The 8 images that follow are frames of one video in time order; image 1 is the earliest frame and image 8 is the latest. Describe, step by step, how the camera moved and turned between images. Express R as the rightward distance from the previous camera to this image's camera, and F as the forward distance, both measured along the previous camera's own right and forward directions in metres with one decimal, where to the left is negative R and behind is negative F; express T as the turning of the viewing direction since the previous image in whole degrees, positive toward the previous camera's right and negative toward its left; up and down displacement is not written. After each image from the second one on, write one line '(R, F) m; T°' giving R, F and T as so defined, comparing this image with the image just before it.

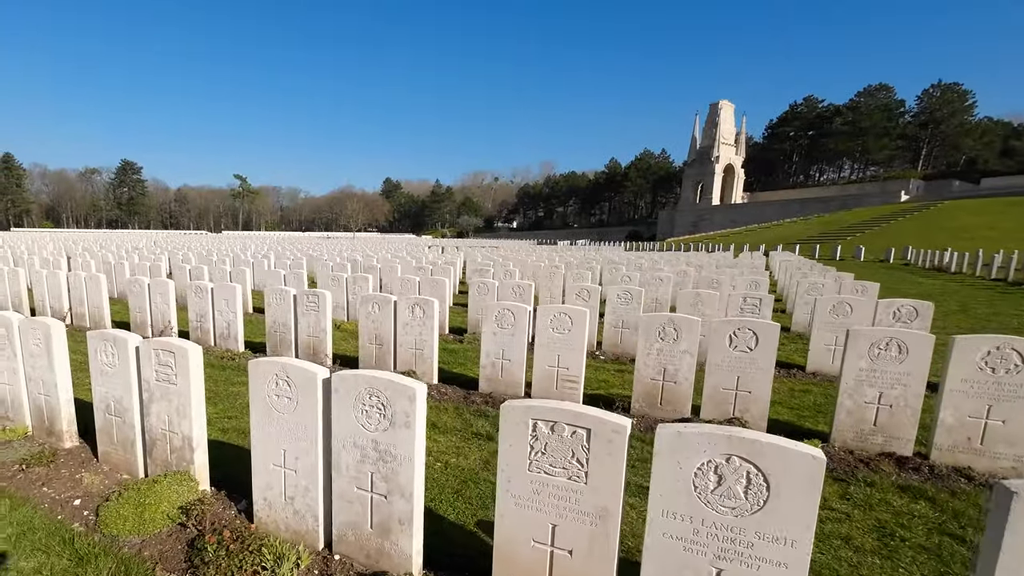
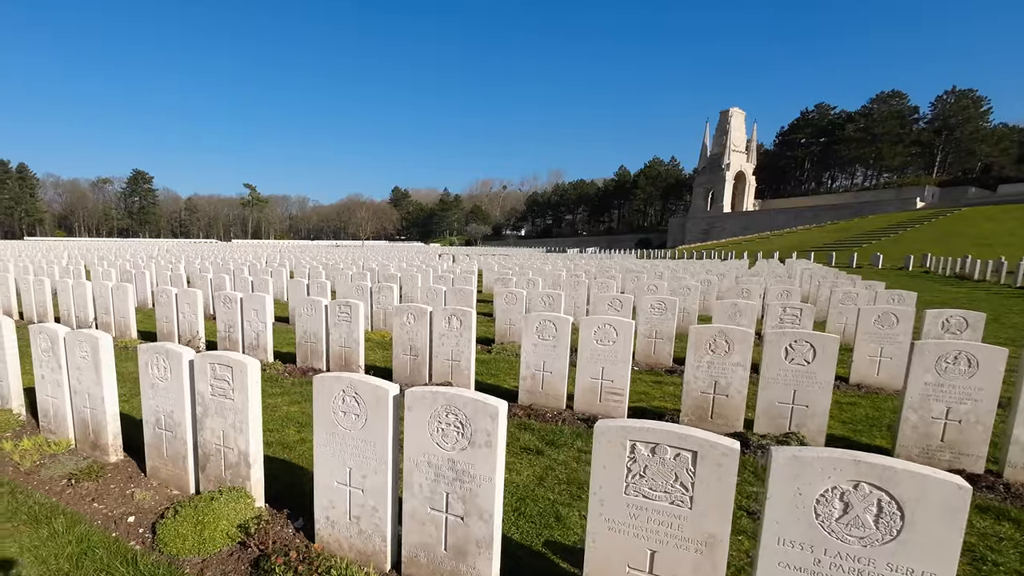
(-0.3, +0.1) m; -1°
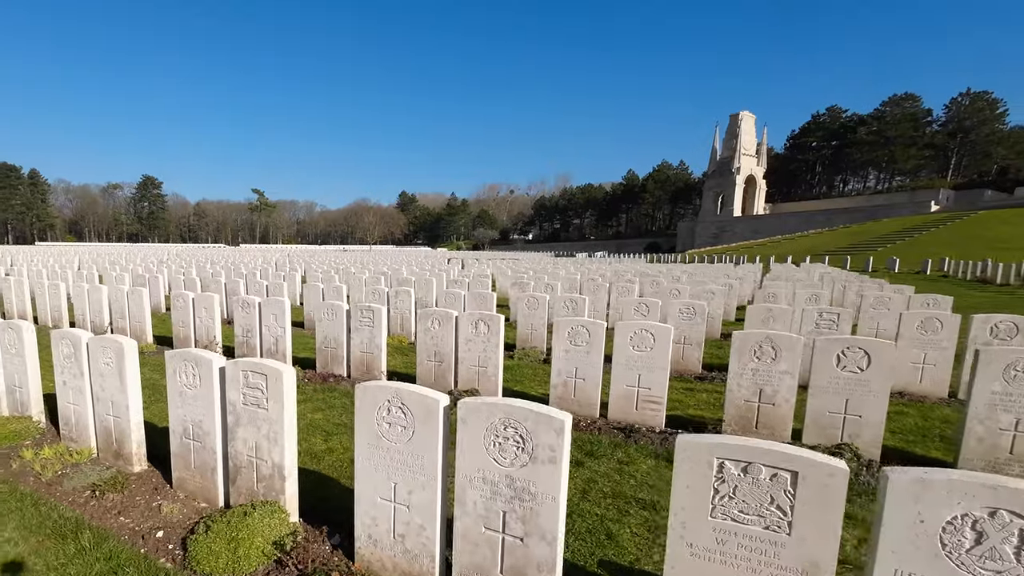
(-0.2, +0.2) m; -1°
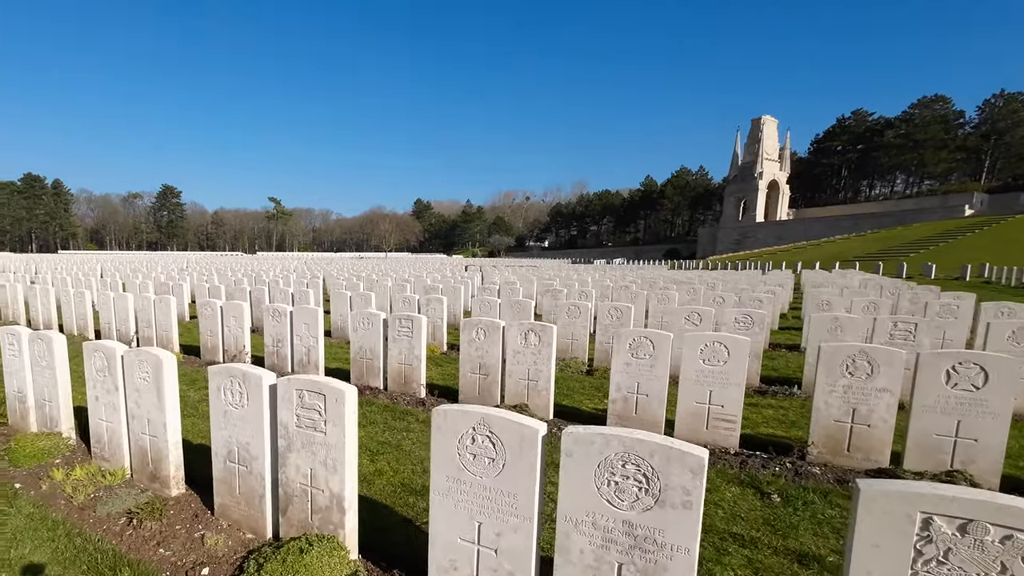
(-0.4, +0.3) m; -1°
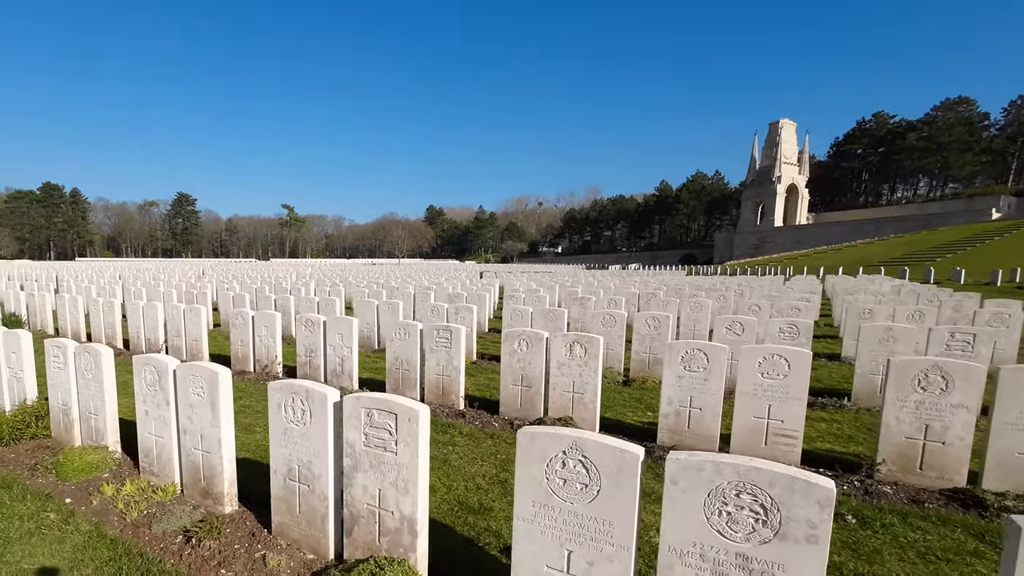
(-0.3, +0.1) m; -1°
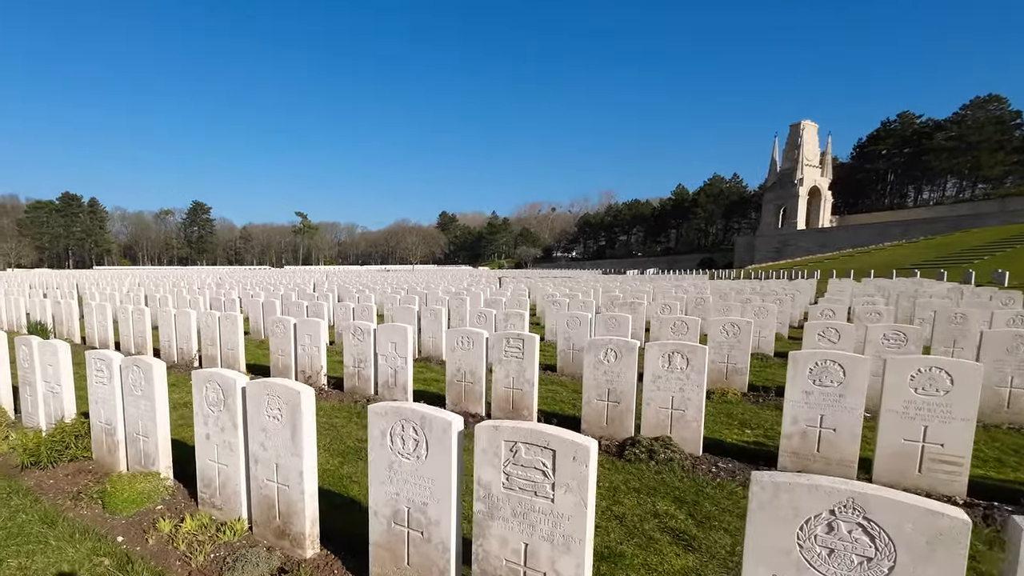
(-0.7, +0.6) m; -1°
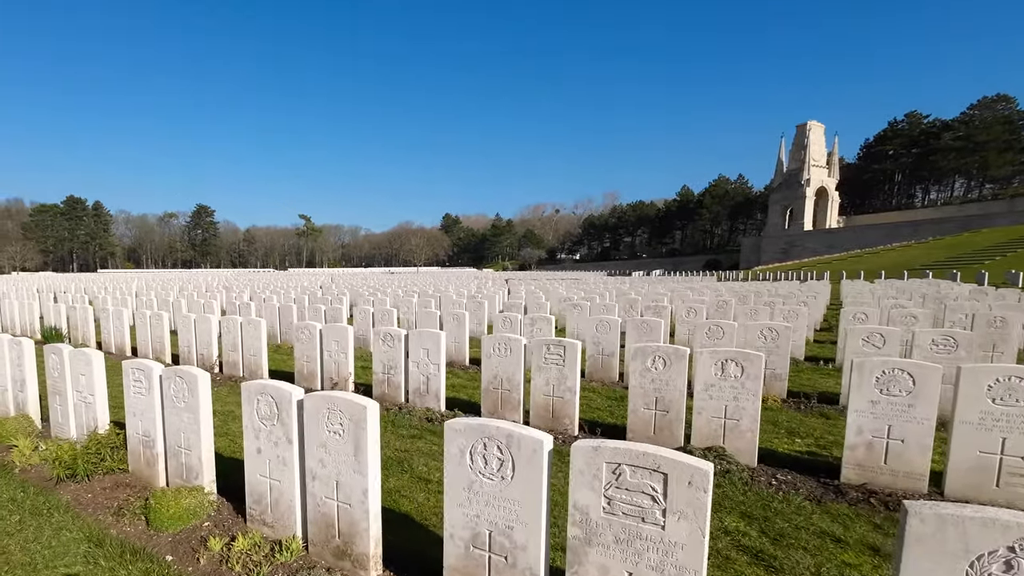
(-0.4, +0.1) m; 0°
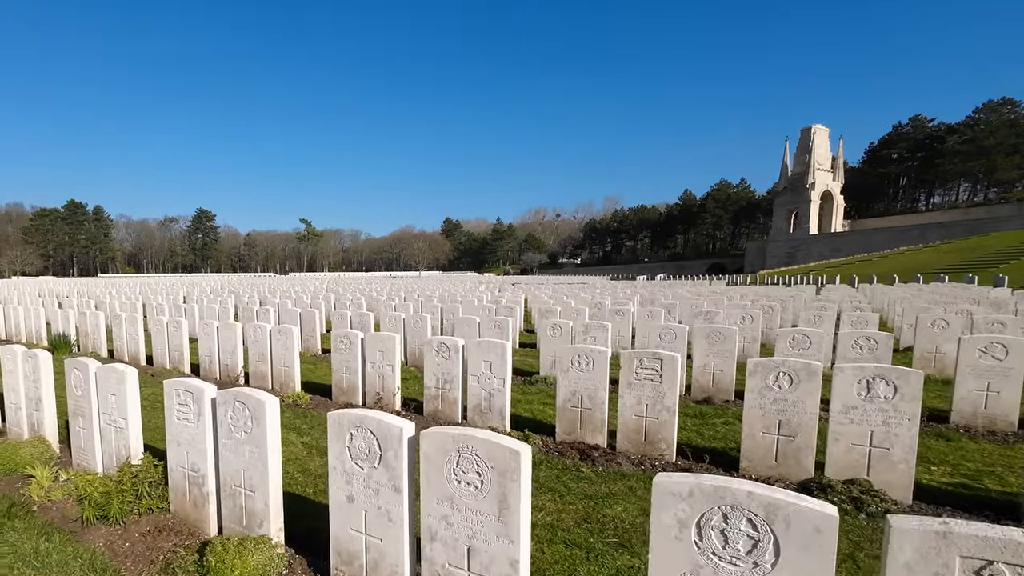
(-0.7, +0.7) m; 0°
